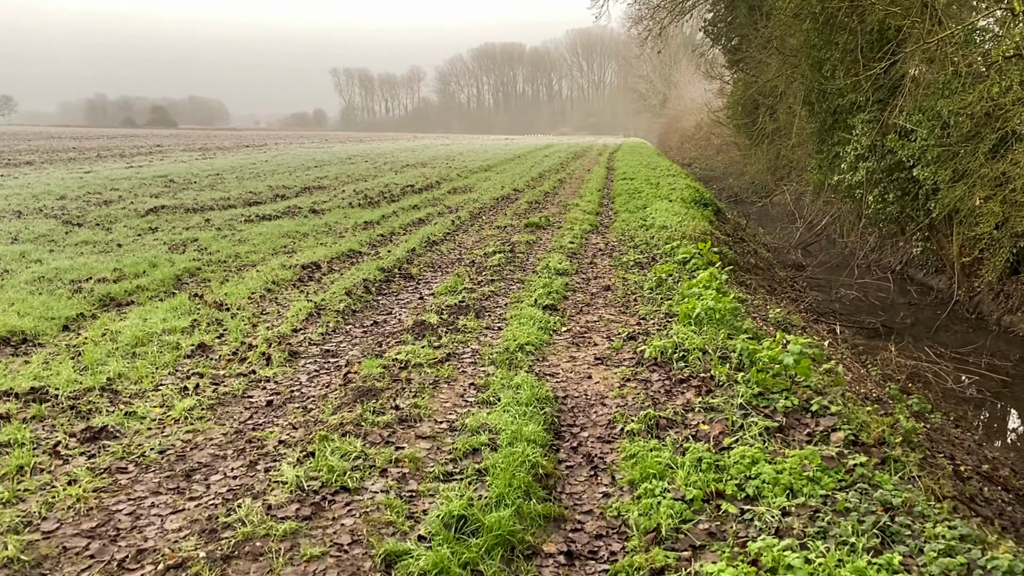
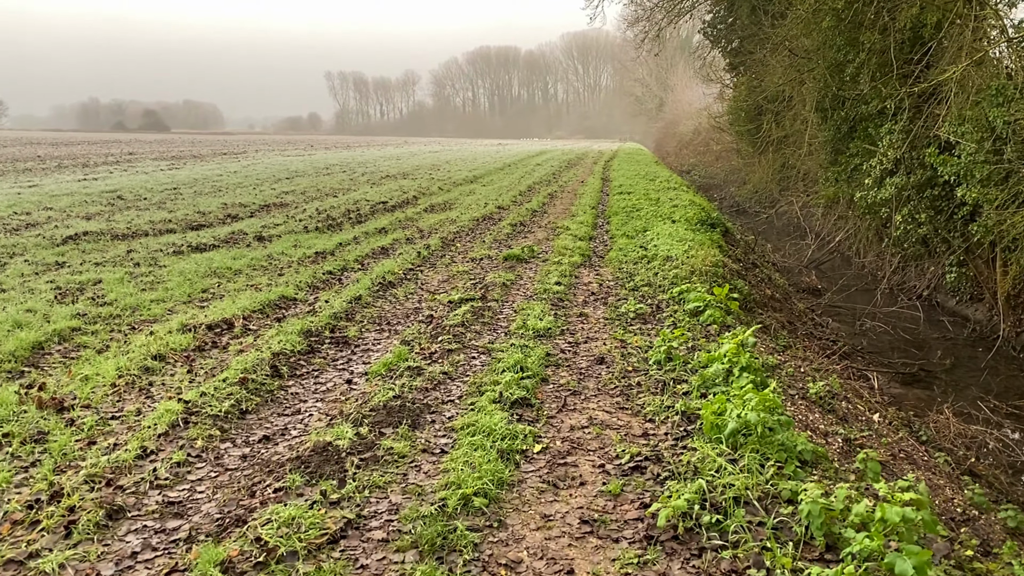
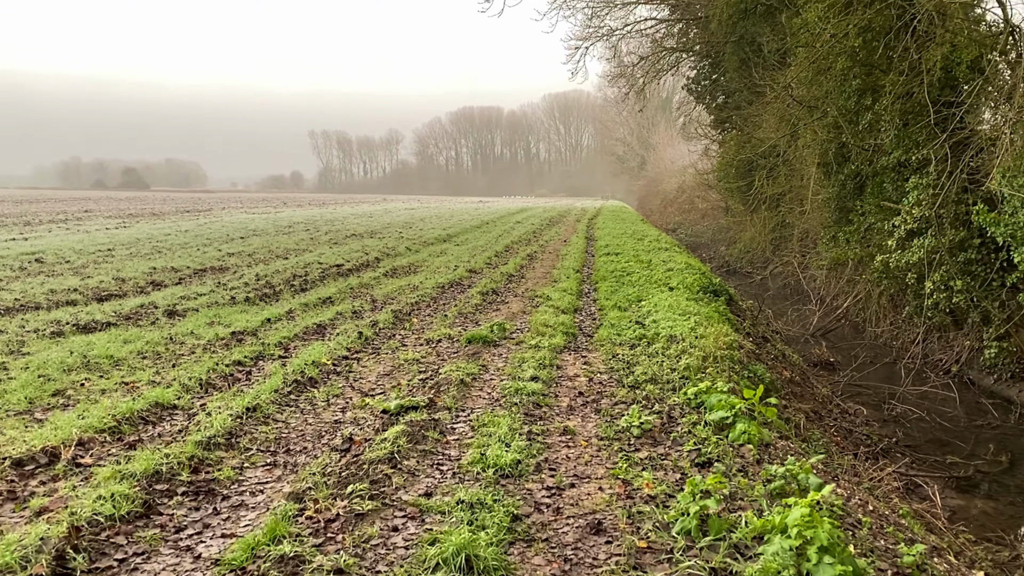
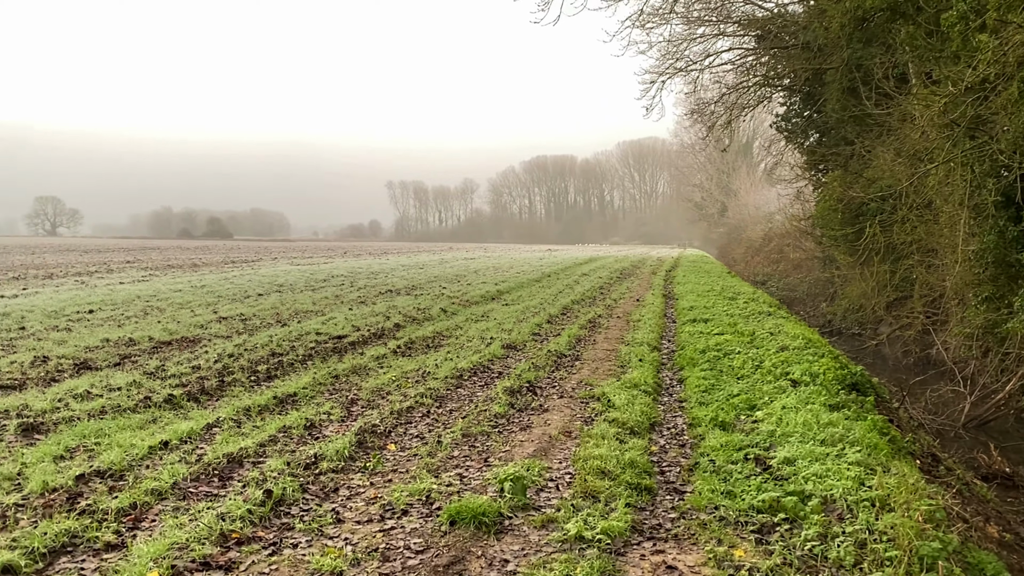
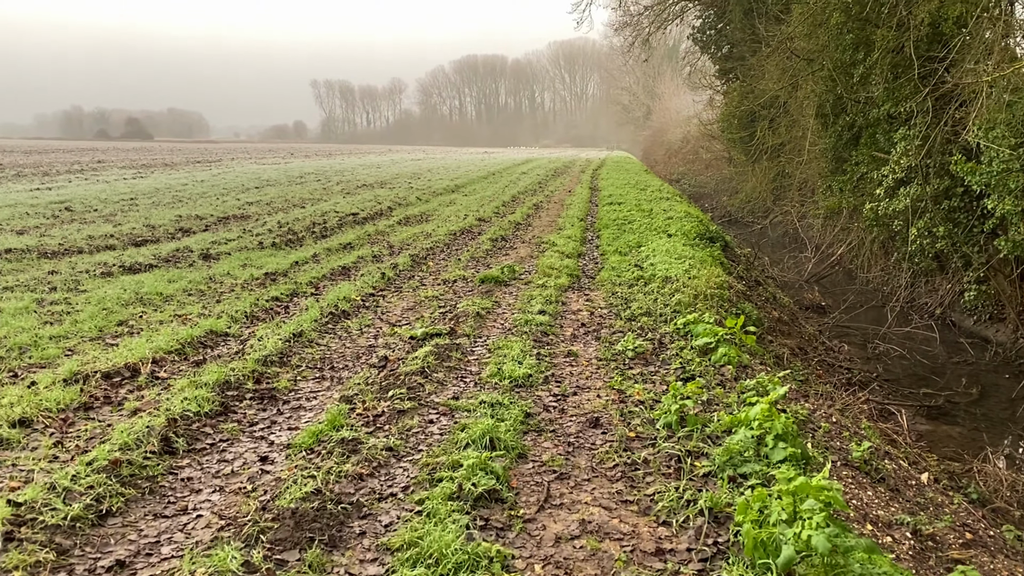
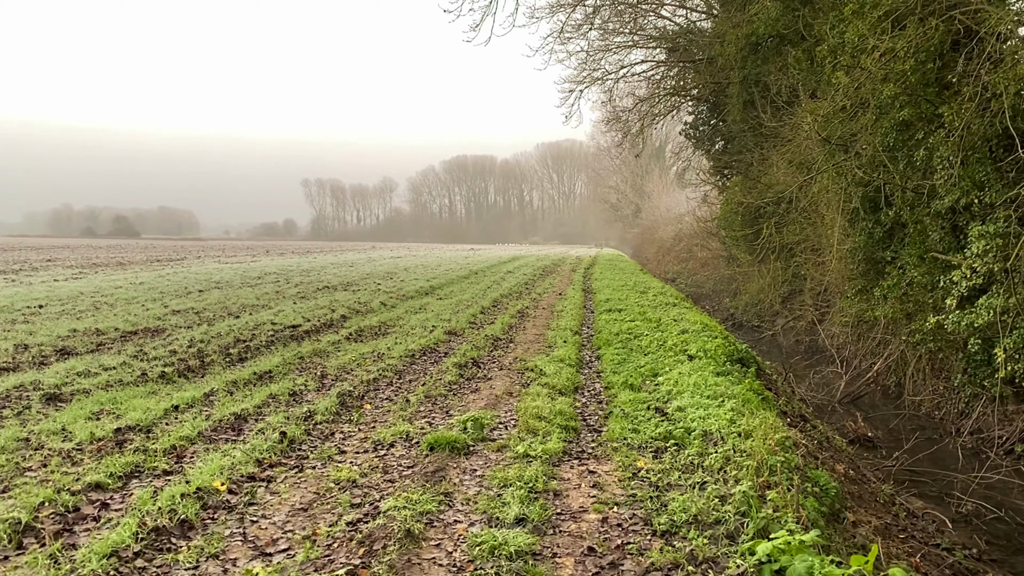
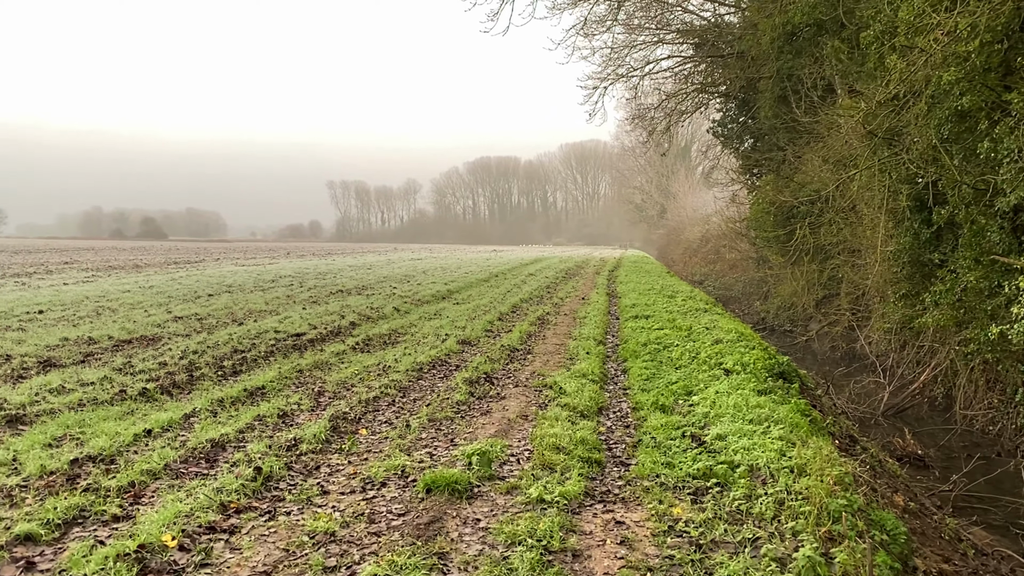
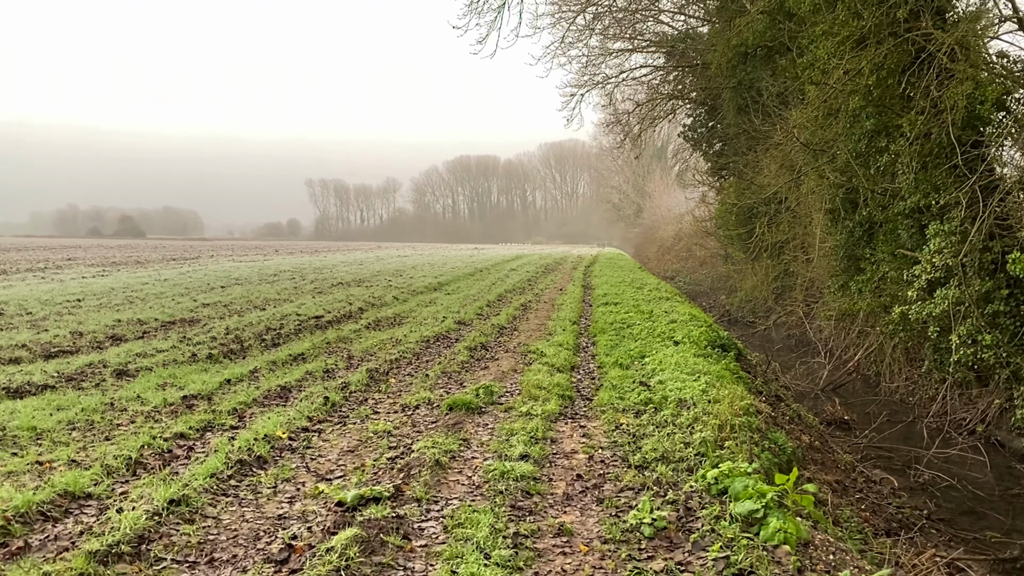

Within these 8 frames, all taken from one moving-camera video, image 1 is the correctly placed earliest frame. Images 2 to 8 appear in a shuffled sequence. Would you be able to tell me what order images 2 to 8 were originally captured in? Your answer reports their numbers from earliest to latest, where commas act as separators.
2, 5, 3, 8, 6, 7, 4
